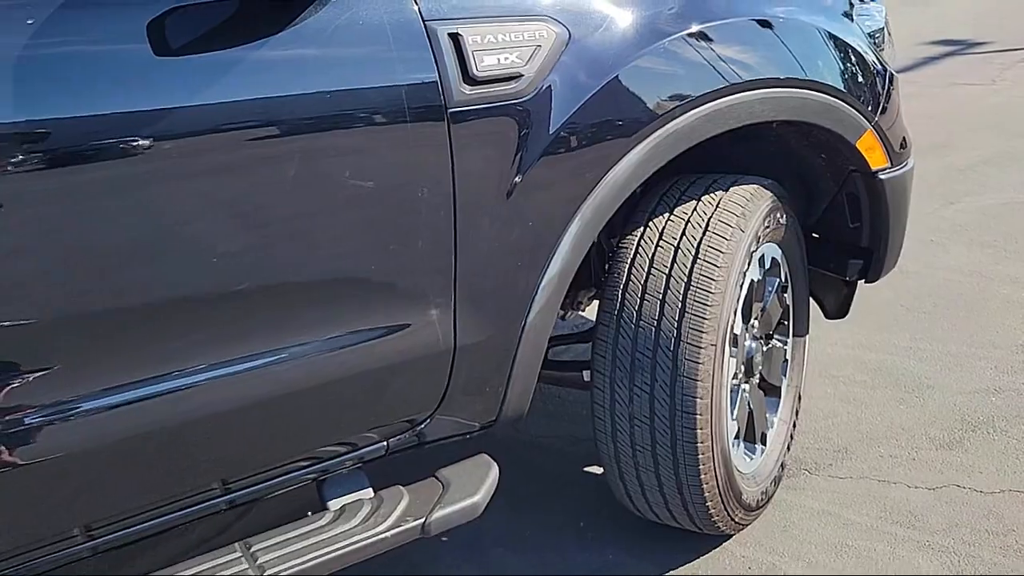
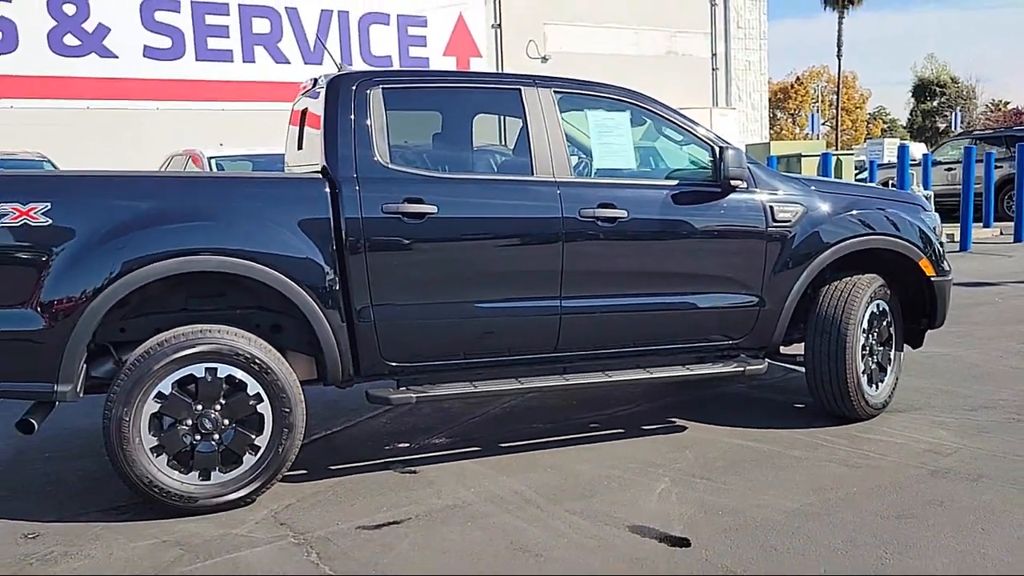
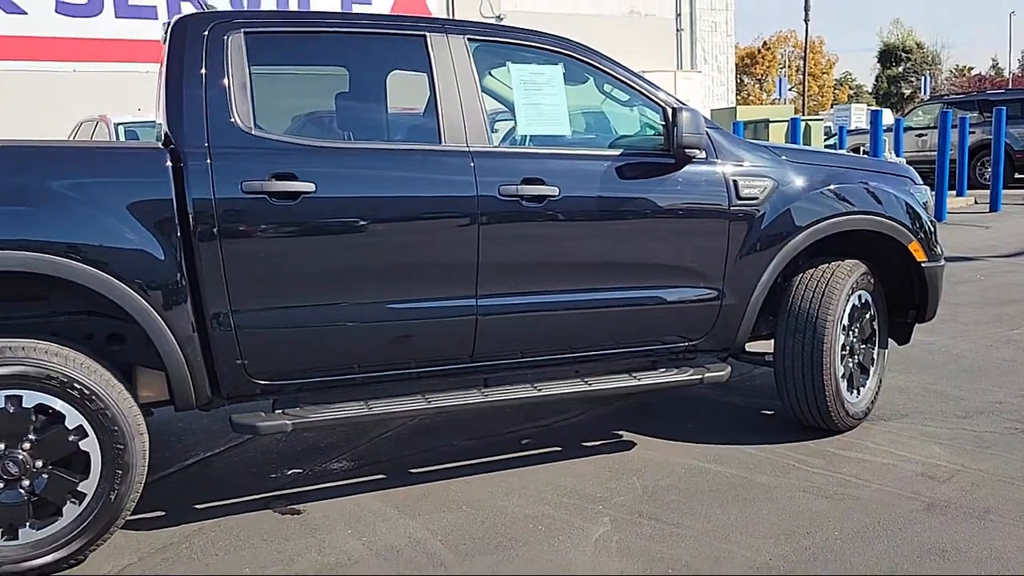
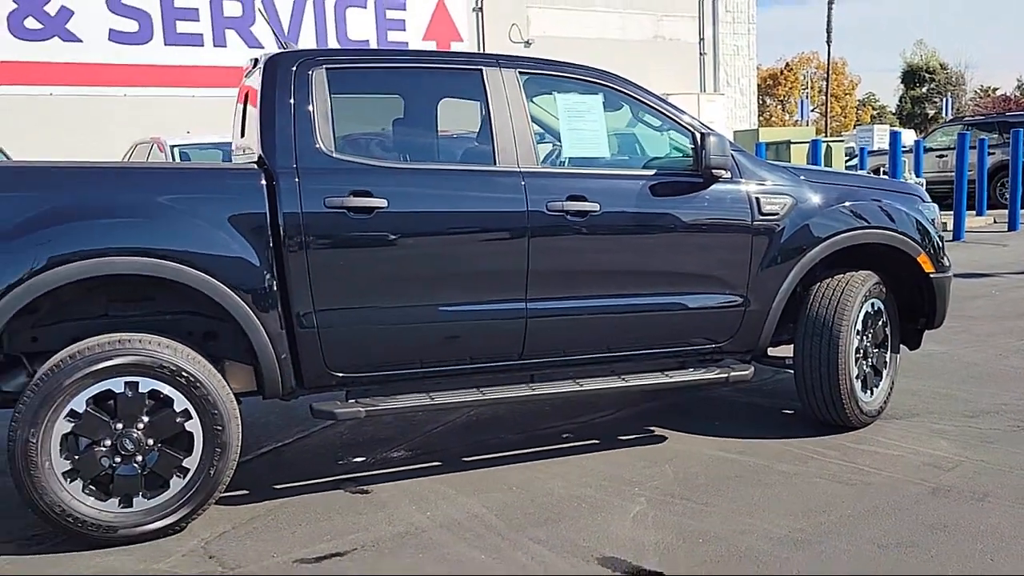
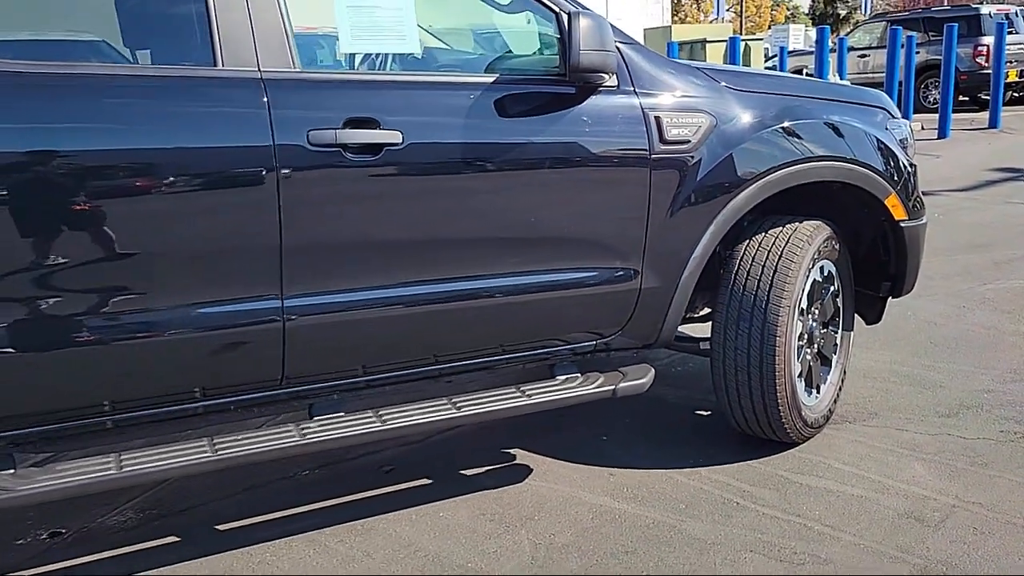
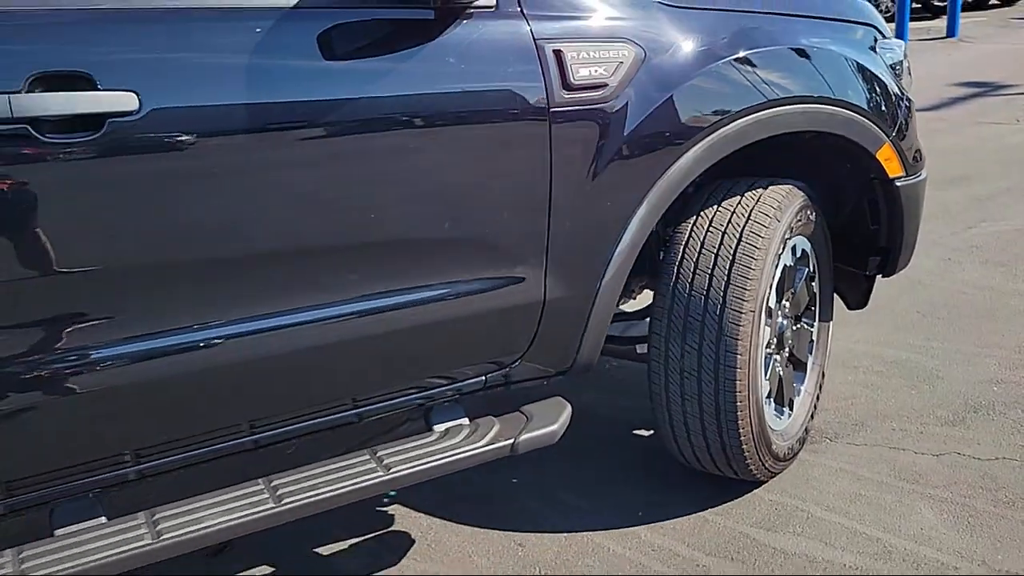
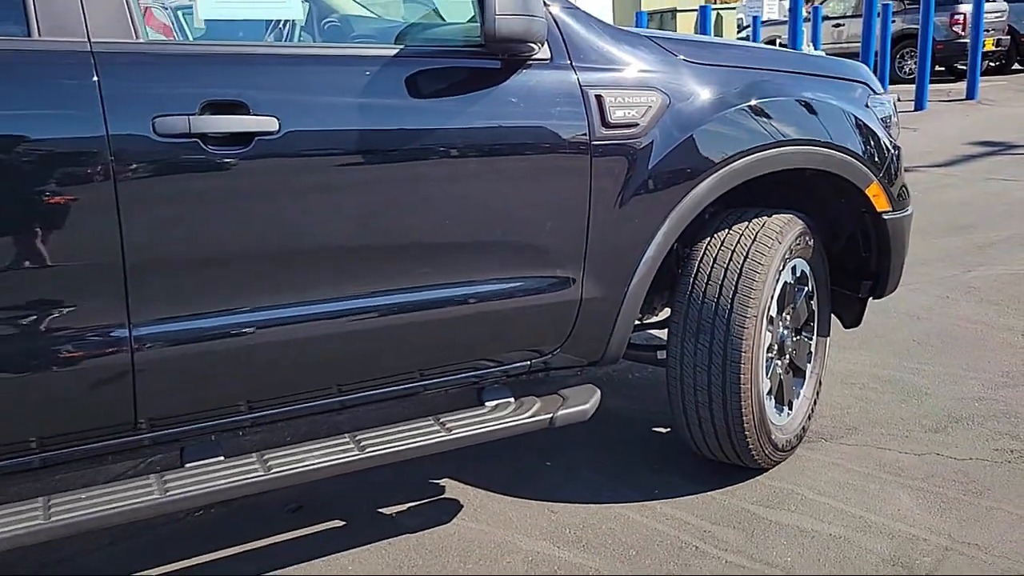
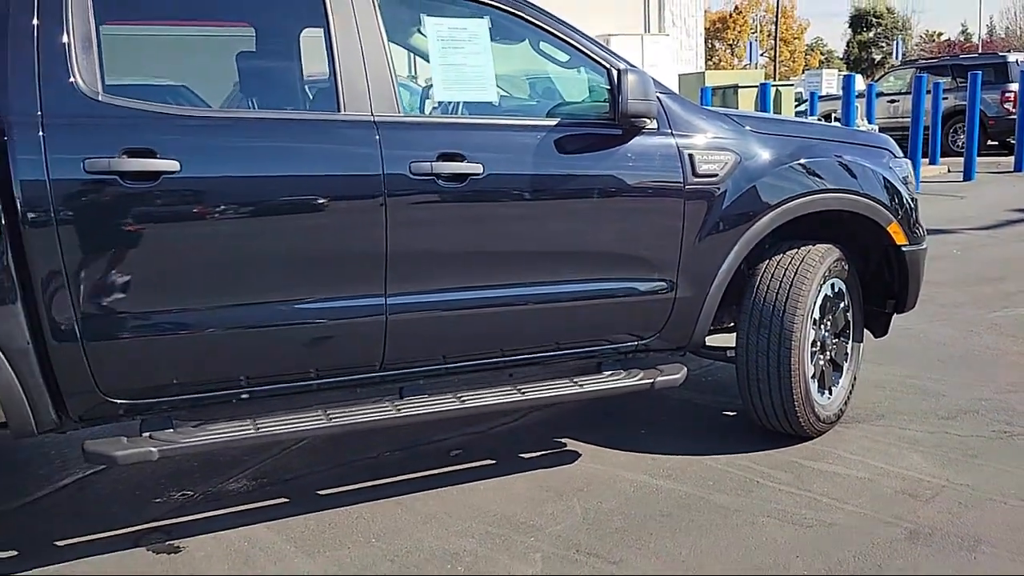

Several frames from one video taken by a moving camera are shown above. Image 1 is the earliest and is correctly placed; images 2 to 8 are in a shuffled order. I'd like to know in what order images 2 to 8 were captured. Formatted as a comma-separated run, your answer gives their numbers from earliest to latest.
6, 7, 5, 8, 3, 4, 2
